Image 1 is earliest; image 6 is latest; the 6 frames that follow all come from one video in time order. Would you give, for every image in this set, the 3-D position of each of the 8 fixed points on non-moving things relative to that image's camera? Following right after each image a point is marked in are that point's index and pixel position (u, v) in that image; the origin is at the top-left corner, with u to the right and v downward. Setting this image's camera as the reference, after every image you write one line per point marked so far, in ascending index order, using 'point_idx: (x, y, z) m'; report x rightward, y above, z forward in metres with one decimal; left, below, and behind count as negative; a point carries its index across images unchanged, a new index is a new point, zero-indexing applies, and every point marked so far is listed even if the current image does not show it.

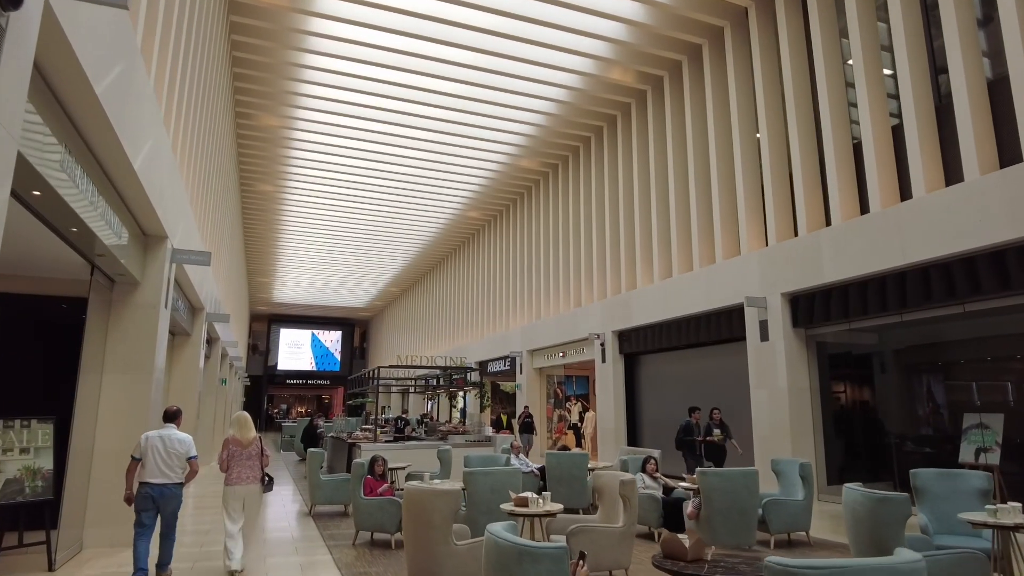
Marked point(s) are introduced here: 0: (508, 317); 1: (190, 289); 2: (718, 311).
0: (-0.1, -0.9, +18.2) m
1: (-4.2, 0.0, +8.2) m
2: (+3.2, -0.4, +9.7) m
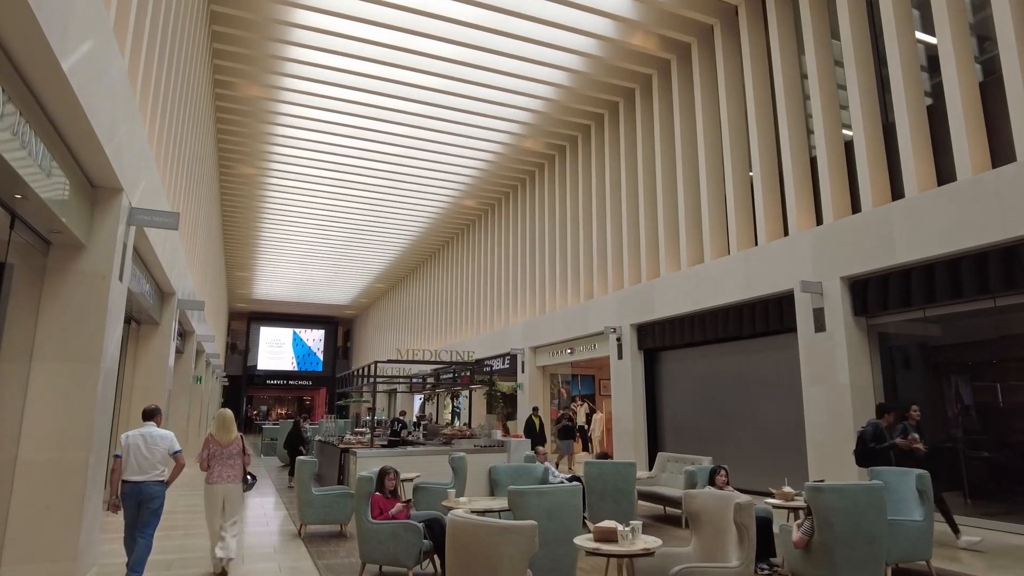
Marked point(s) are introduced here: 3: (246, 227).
0: (-0.2, -0.7, +17.1) m
1: (-3.9, +0.2, +7.0) m
2: (+3.4, -0.2, +8.7) m
3: (-8.2, +1.9, +19.5) m
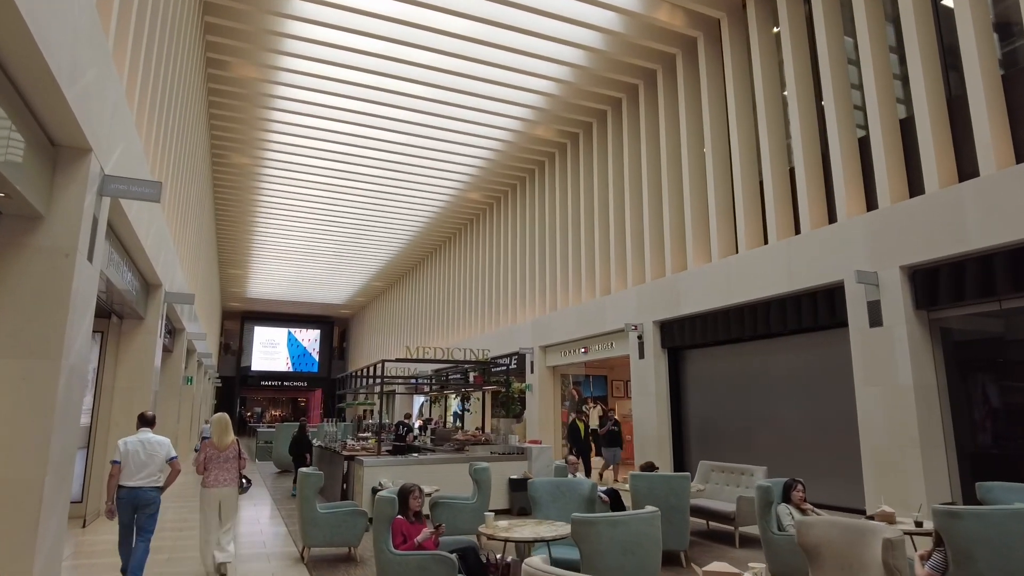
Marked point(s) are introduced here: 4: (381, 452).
0: (0.0, -0.7, +16.3) m
1: (-3.7, +0.3, +6.2) m
2: (+3.7, -0.1, +8.0) m
3: (-8.1, +2.0, +18.7) m
4: (-1.7, -2.1, +8.1) m
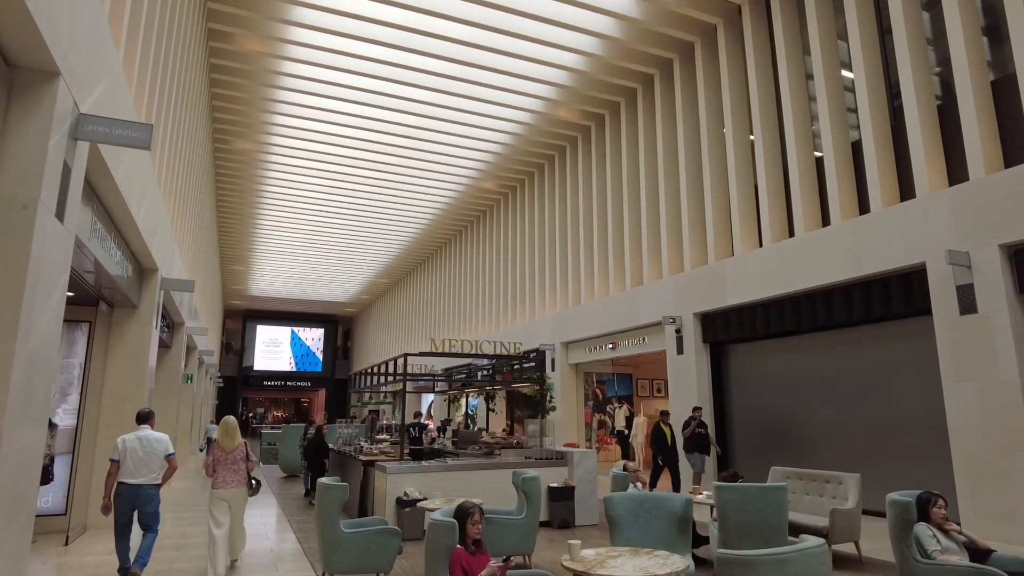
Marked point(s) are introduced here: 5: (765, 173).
0: (+0.4, -0.5, +15.5) m
1: (-3.3, +0.5, +5.4) m
2: (+4.1, +0.1, +7.2) m
3: (-7.7, +2.1, +17.9) m
4: (-1.2, -1.9, +7.3) m
5: (+3.5, +1.6, +8.7) m
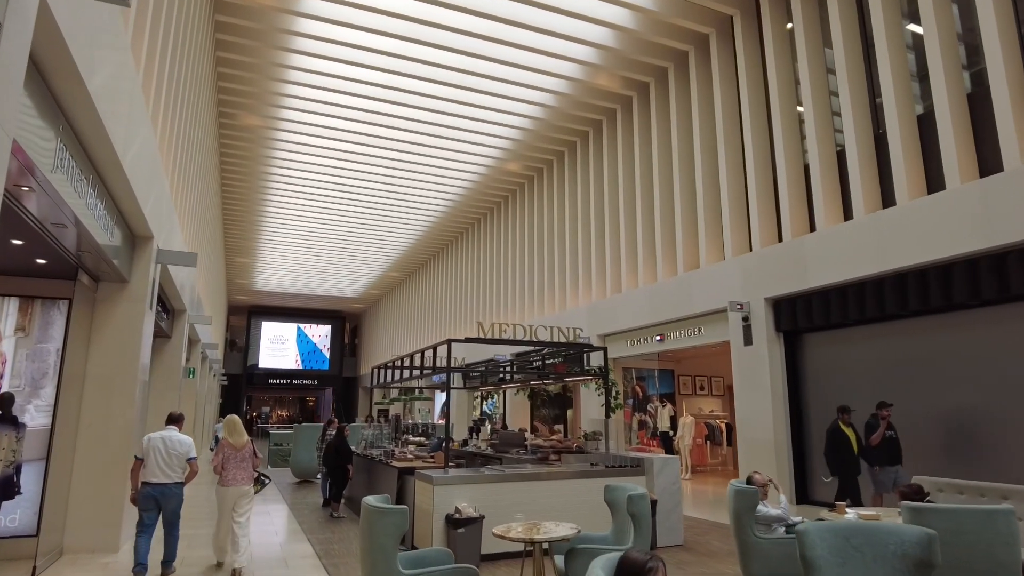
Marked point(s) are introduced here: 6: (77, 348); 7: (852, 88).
0: (+1.1, -0.3, +14.4) m
1: (-2.7, +0.8, +4.2) m
2: (+4.7, +0.3, +6.0) m
3: (-7.0, +2.4, +16.8) m
4: (-0.7, -1.7, +6.1) m
5: (+4.1, +1.8, +7.6) m
6: (-3.6, -0.5, +5.2) m
7: (+4.2, +2.4, +7.9) m
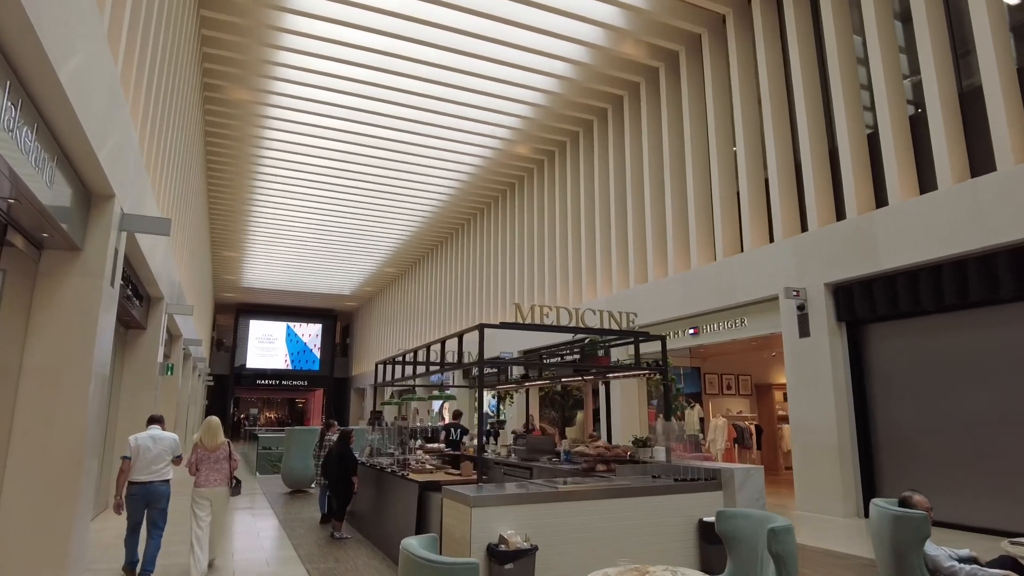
0: (+1.3, -0.1, +13.3) m
1: (-2.3, +1.0, +3.1) m
2: (+5.0, +0.5, +5.0) m
3: (-6.9, +2.6, +15.6) m
4: (-0.3, -1.5, +5.0) m
5: (+4.5, +2.0, +6.6) m
6: (-3.3, -0.3, +4.1) m
7: (+4.5, +2.6, +6.9) m
